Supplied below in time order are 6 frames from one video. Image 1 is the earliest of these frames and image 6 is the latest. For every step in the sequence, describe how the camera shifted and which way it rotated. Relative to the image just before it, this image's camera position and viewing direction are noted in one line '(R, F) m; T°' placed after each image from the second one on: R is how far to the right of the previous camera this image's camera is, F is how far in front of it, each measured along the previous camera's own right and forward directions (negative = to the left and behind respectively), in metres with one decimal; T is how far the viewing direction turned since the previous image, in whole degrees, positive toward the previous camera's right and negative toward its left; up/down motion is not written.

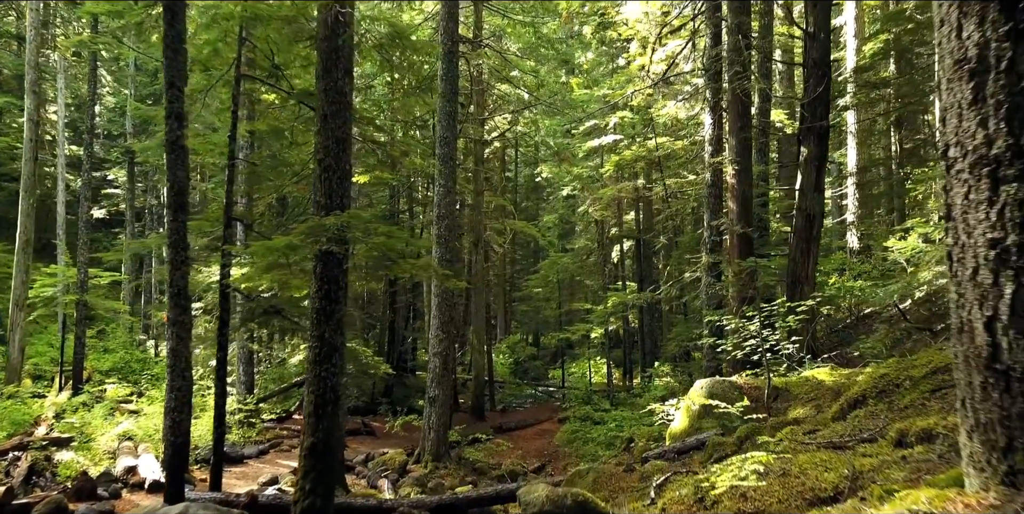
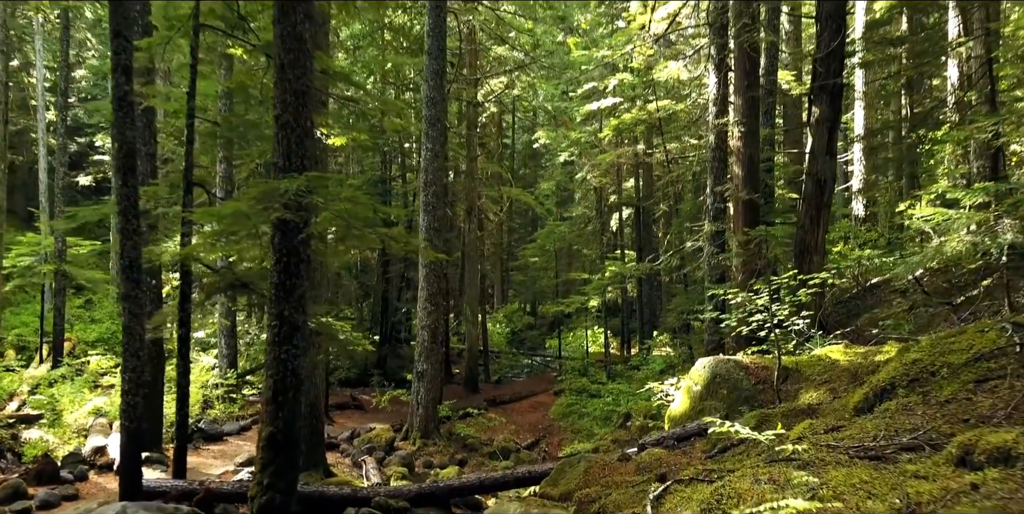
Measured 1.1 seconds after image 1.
(+0.1, +0.6) m; 0°
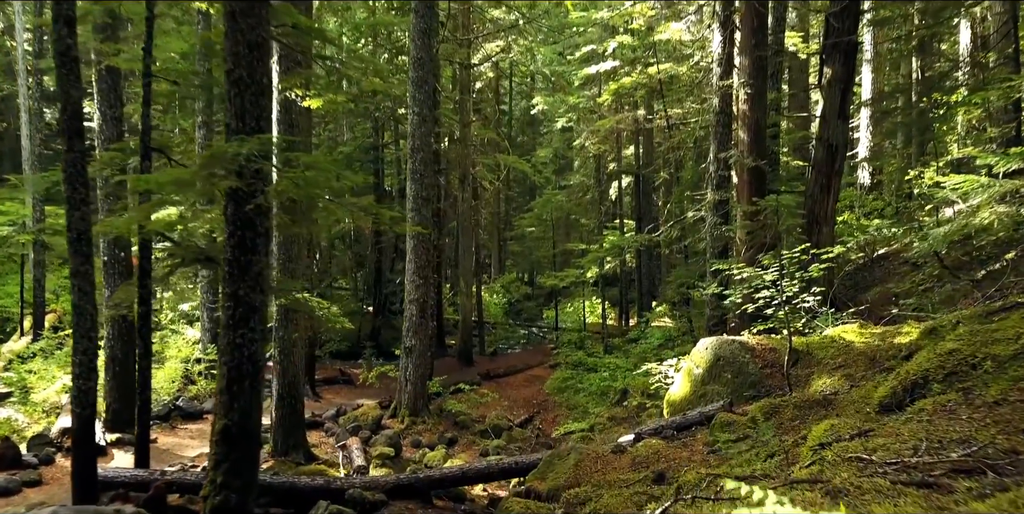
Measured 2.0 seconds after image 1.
(+0.1, +0.5) m; 0°
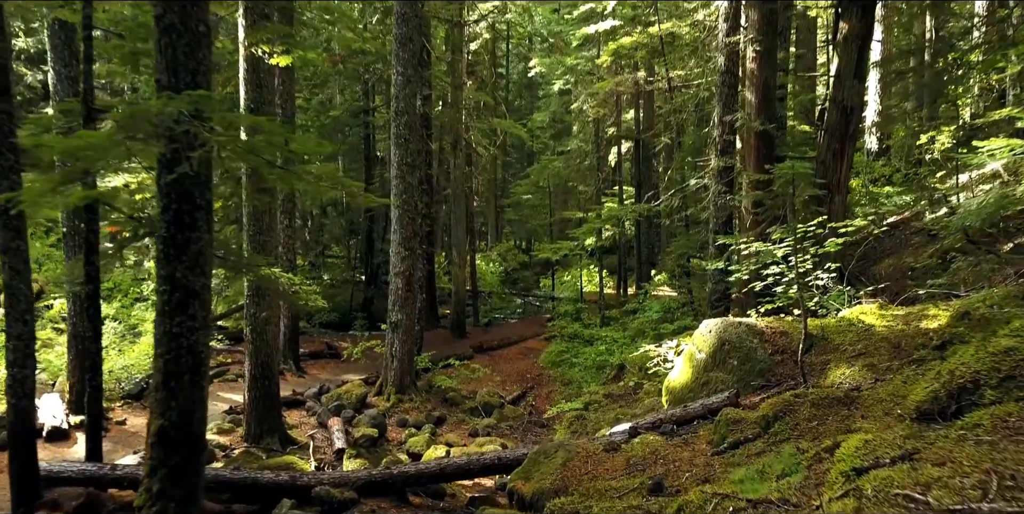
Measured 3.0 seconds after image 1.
(+0.1, +0.6) m; 0°
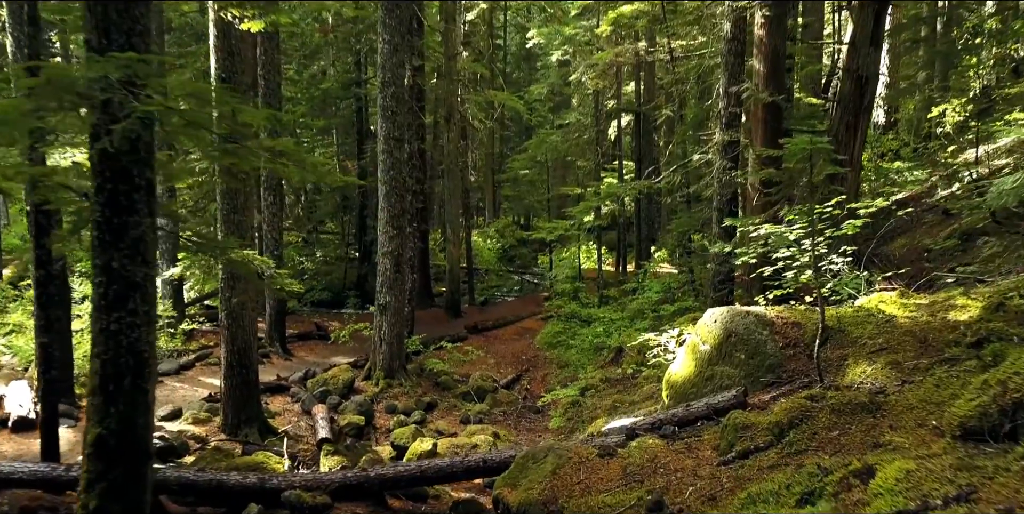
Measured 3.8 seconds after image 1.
(+0.1, +0.5) m; 0°
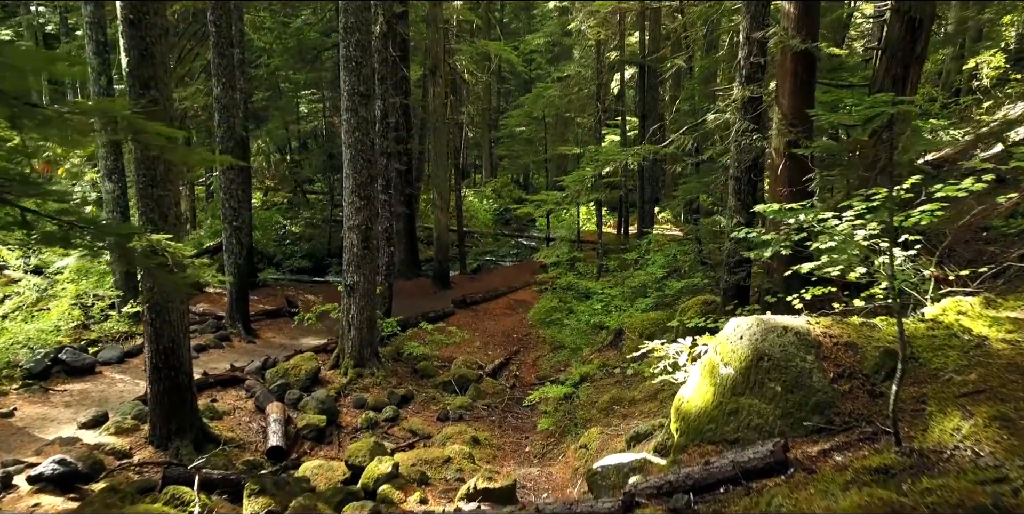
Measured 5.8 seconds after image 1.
(+0.2, +1.2) m; 0°
